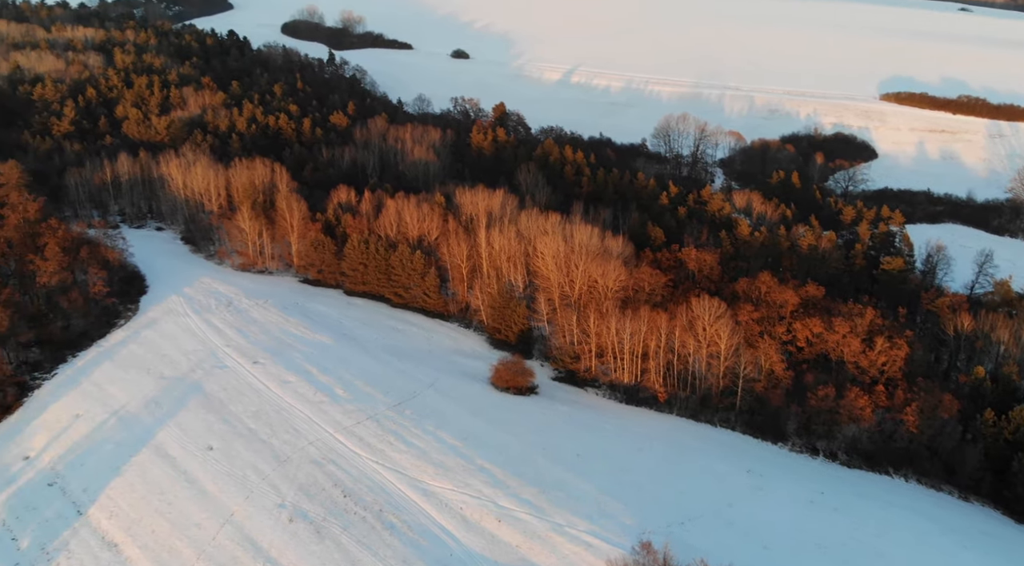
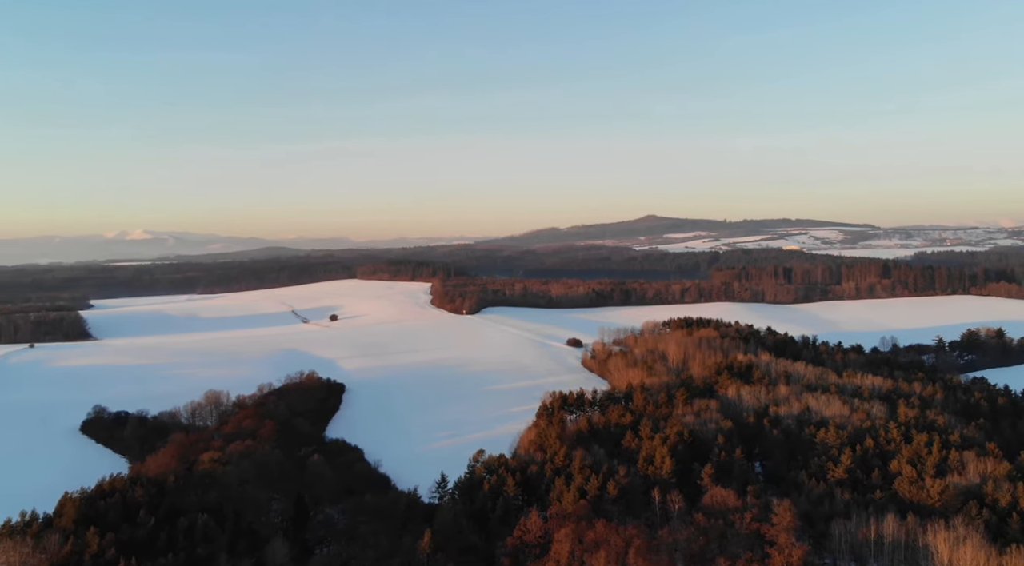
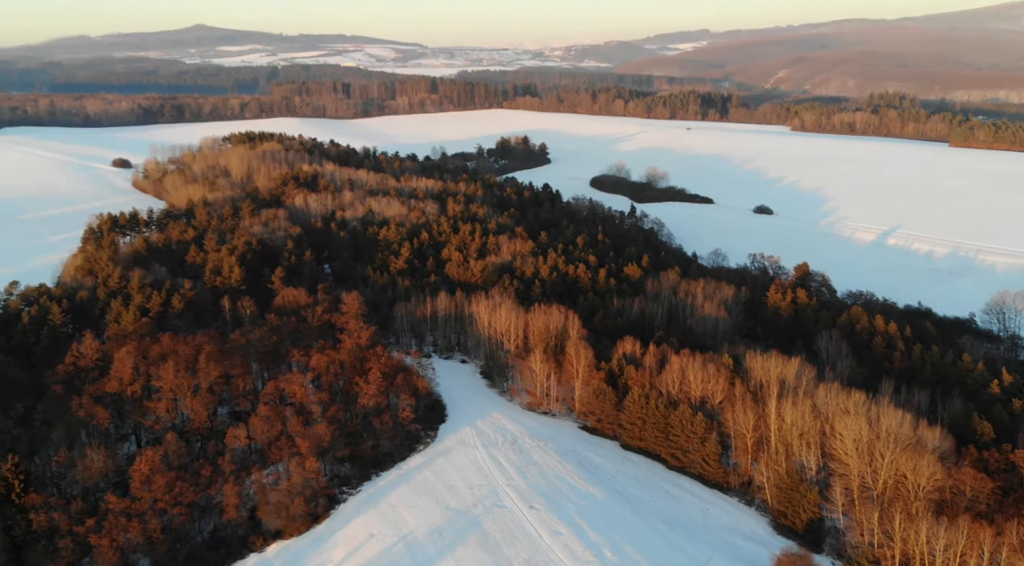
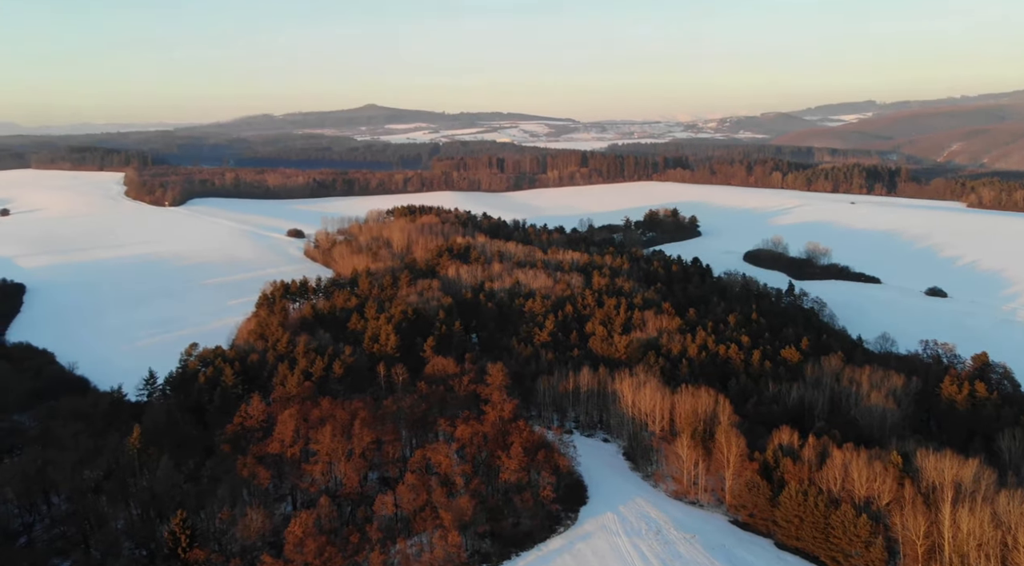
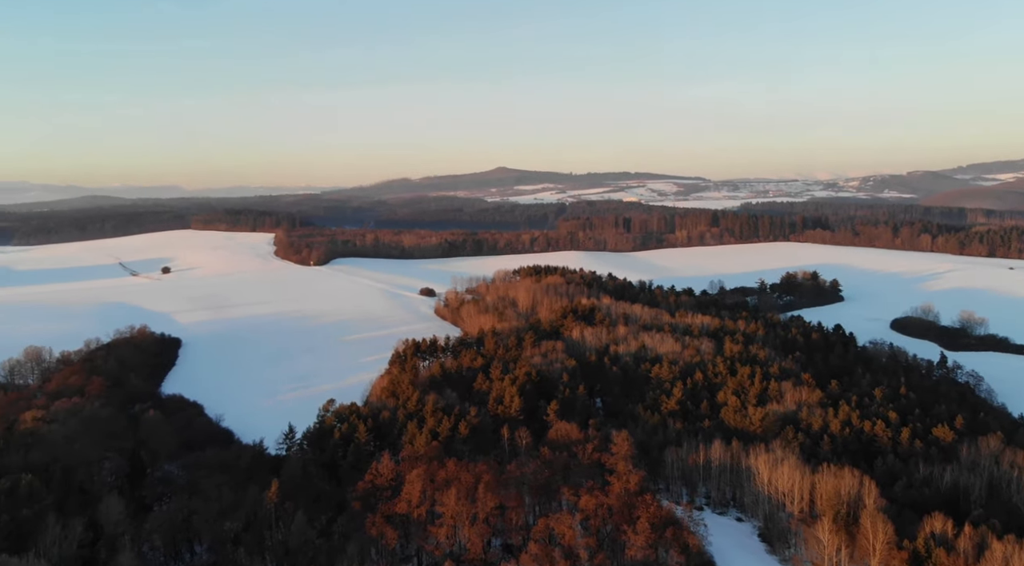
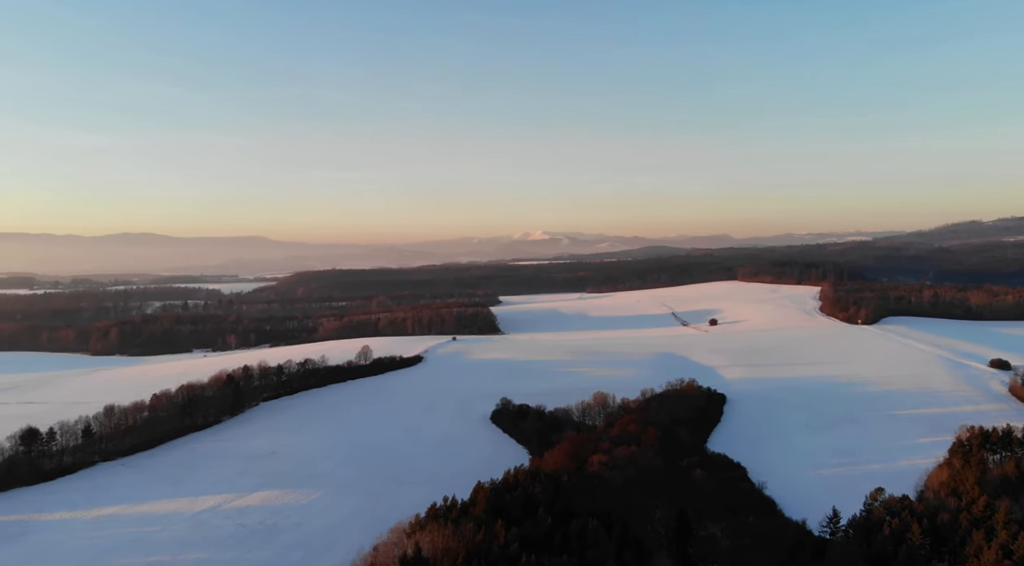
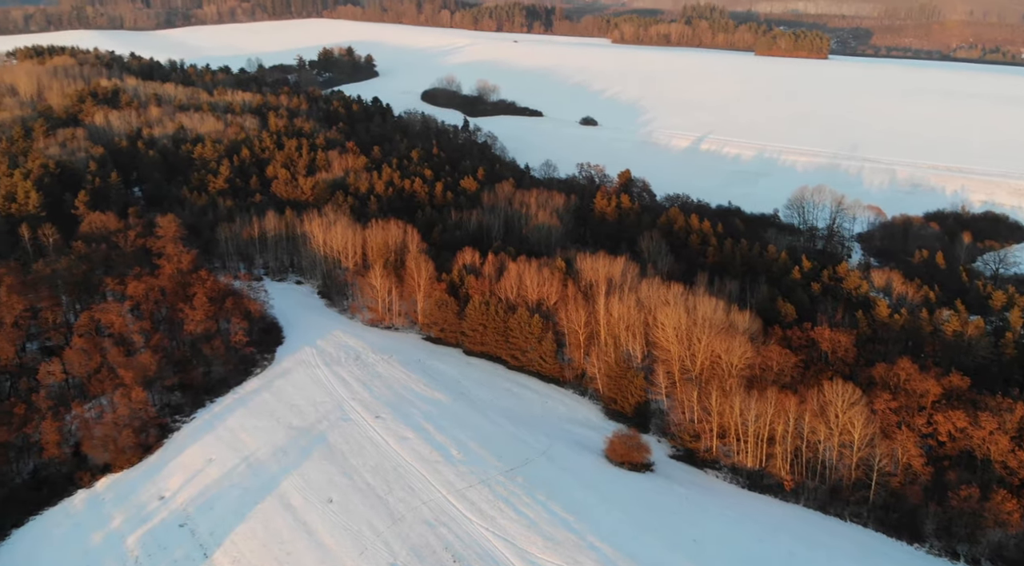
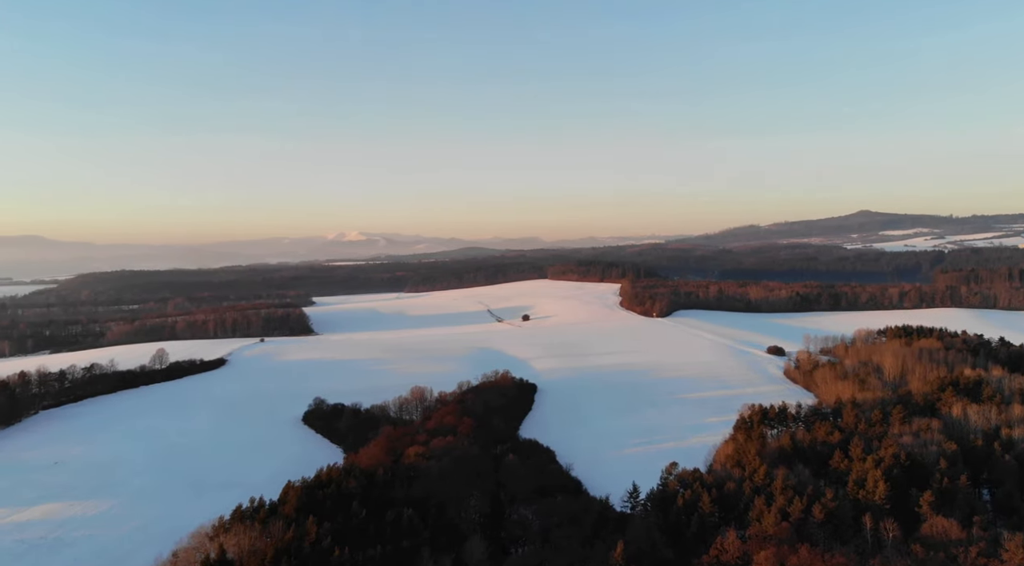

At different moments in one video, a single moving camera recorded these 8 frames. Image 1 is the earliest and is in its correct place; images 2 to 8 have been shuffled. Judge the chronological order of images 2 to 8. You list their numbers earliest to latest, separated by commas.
7, 3, 4, 5, 2, 8, 6
